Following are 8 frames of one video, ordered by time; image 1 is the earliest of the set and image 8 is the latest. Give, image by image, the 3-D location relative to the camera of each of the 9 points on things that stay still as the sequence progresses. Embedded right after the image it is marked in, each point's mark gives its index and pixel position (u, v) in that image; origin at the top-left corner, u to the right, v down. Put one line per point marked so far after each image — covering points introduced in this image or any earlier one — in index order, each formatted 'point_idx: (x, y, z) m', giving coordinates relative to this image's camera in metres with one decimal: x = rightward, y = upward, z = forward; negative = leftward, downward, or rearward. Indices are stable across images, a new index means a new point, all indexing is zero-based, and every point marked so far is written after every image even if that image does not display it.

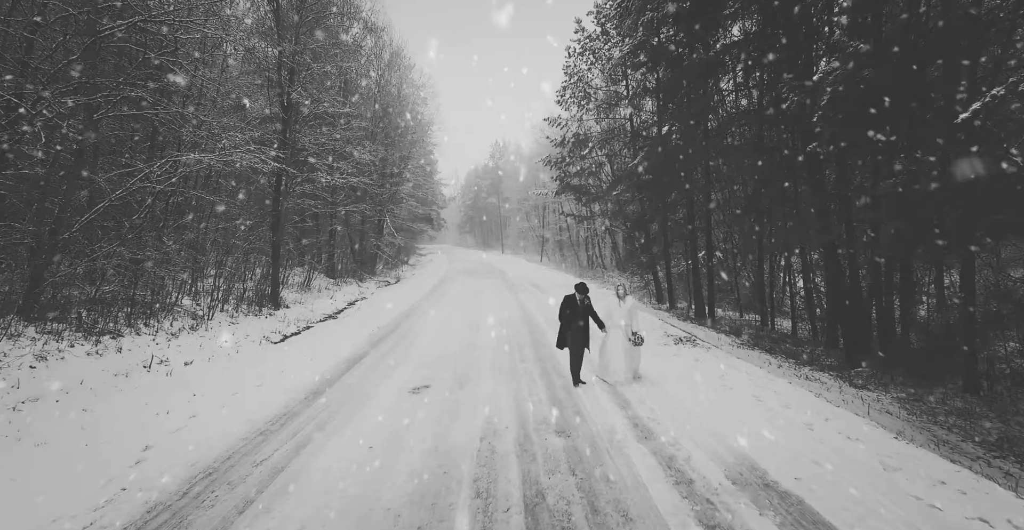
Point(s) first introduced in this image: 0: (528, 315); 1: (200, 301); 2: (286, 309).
0: (+0.4, -1.4, +11.2) m
1: (-6.8, -0.8, +9.7) m
2: (-5.8, -1.1, +11.4) m
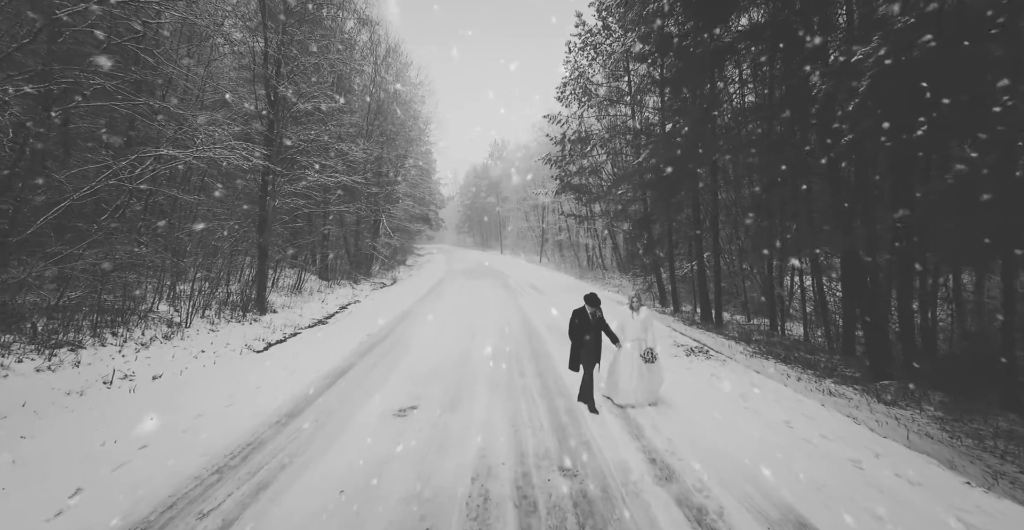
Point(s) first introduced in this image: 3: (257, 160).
0: (+0.4, -1.5, +10.7) m
1: (-6.8, -0.9, +9.1) m
2: (-5.8, -1.2, +10.9) m
3: (-6.0, +2.4, +10.3) m
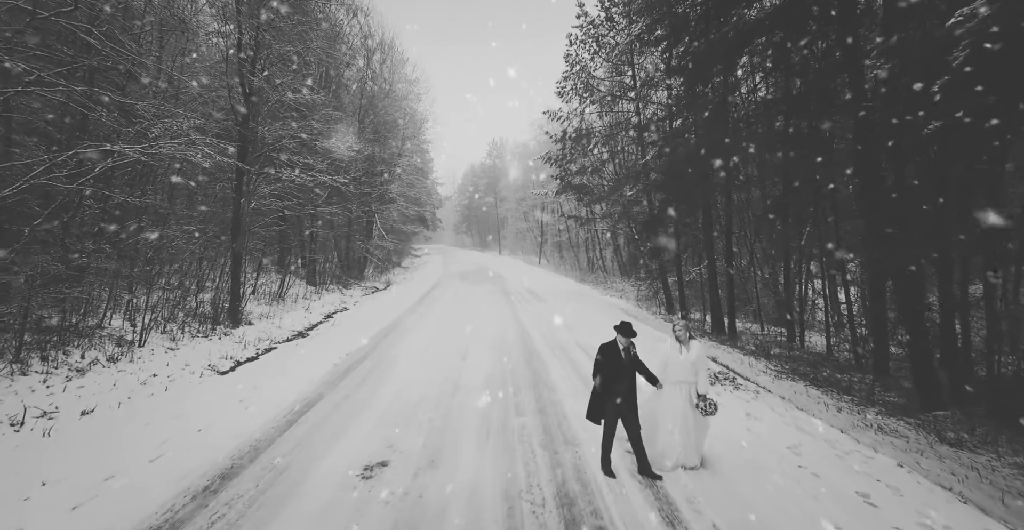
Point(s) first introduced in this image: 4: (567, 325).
0: (+0.3, -1.6, +9.8) m
1: (-6.9, -1.0, +8.2) m
2: (-5.9, -1.4, +10.0) m
3: (-6.0, +2.3, +9.4) m
4: (+1.4, -1.6, +11.1) m
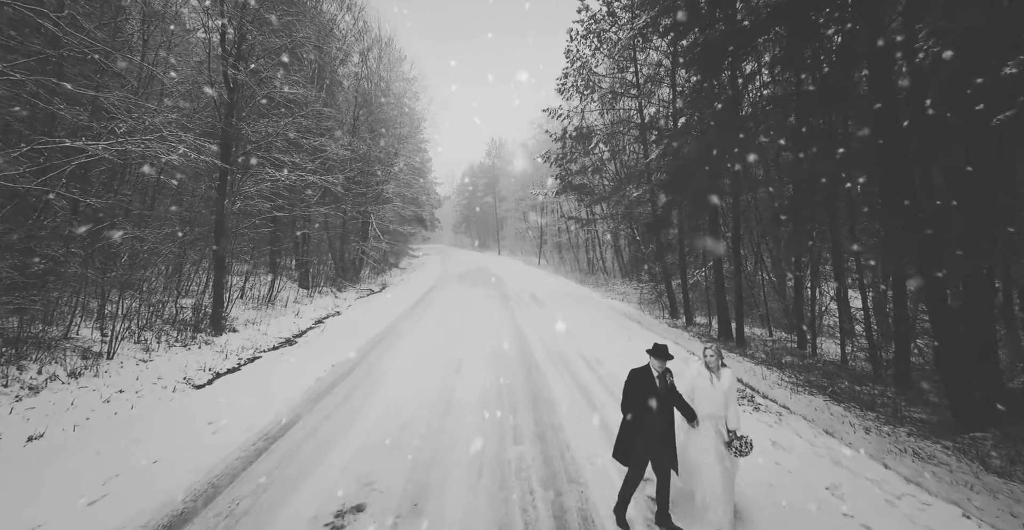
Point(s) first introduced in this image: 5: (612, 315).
0: (+0.3, -1.7, +9.3) m
1: (-6.9, -1.1, +7.7) m
2: (-5.9, -1.5, +9.5) m
3: (-6.1, +2.2, +8.9) m
4: (+1.3, -1.7, +10.6) m
5: (+3.0, -1.5, +13.3) m
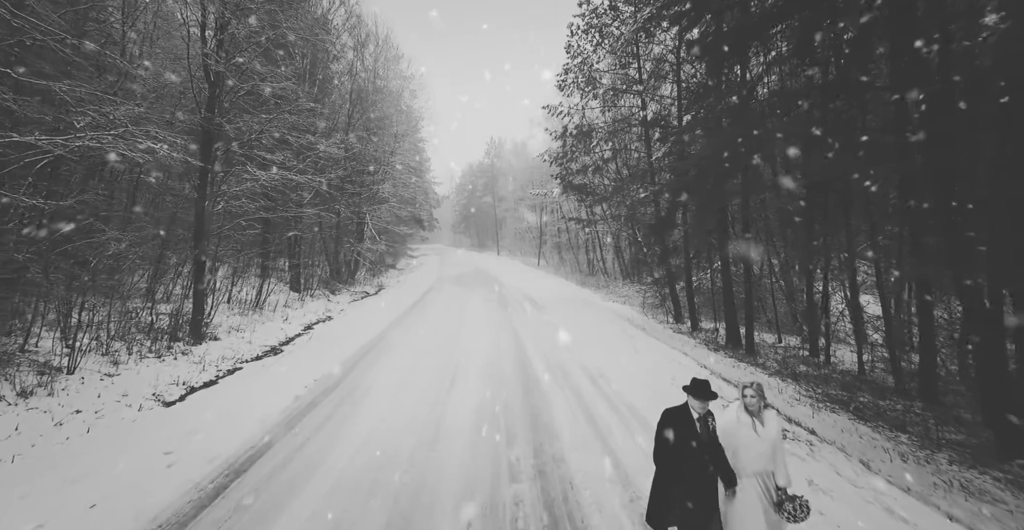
0: (+0.2, -1.8, +8.7) m
1: (-7.0, -1.2, +7.2) m
2: (-6.0, -1.5, +8.9) m
3: (-6.1, +2.1, +8.4) m
4: (+1.3, -1.8, +10.1) m
5: (+2.9, -1.6, +12.8) m
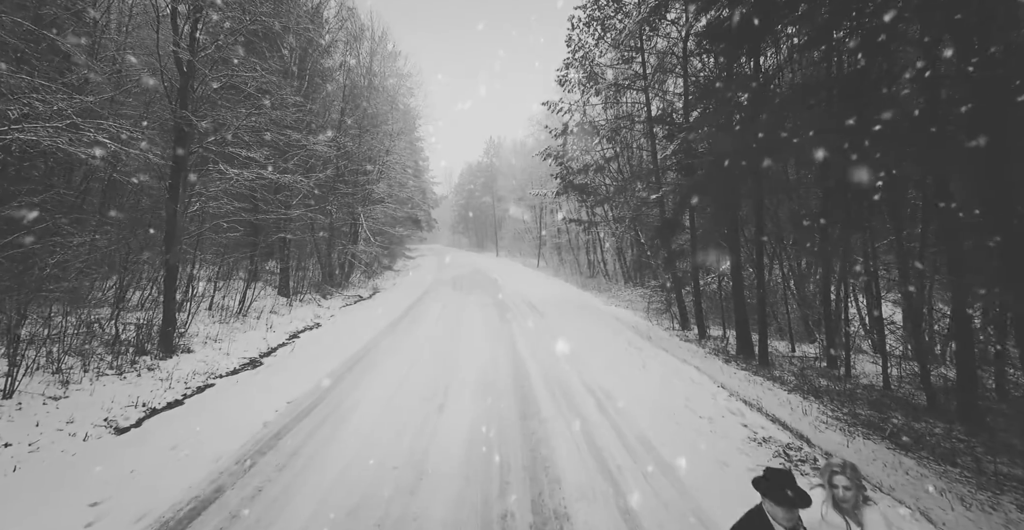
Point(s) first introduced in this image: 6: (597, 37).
0: (+0.2, -1.9, +8.1) m
1: (-7.0, -1.3, +6.5) m
2: (-6.0, -1.7, +8.2) m
3: (-6.2, +2.0, +7.7) m
4: (+1.2, -1.9, +9.4) m
5: (+2.9, -1.7, +12.1) m
6: (+2.8, +7.4, +14.5) m
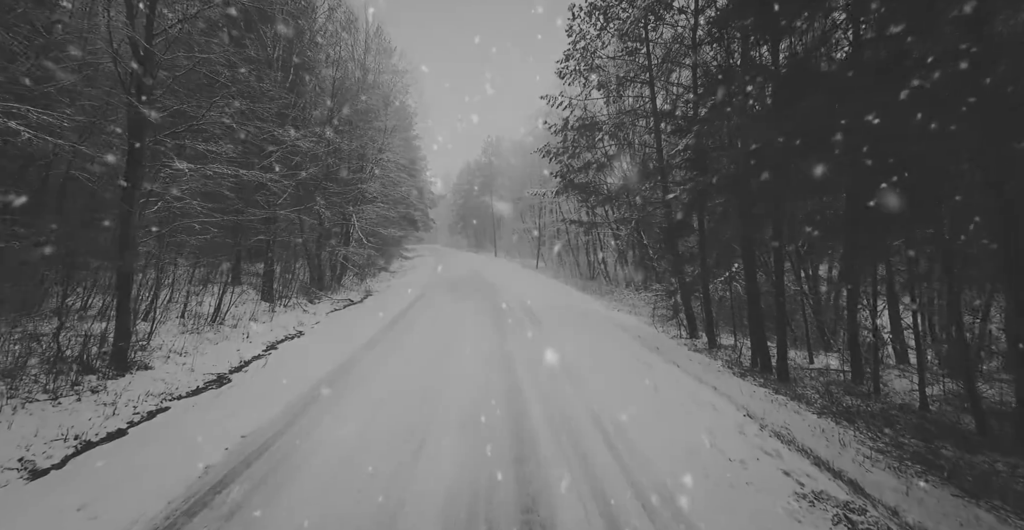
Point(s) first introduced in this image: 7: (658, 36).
0: (+0.1, -2.0, +7.2) m
1: (-7.1, -1.4, +5.6) m
2: (-6.1, -1.8, +7.3) m
3: (-6.3, +1.9, +6.8) m
4: (+1.1, -2.0, +8.5) m
5: (+2.8, -1.8, +11.2) m
6: (+2.7, +7.3, +13.7) m
7: (+4.5, +7.0, +13.6) m
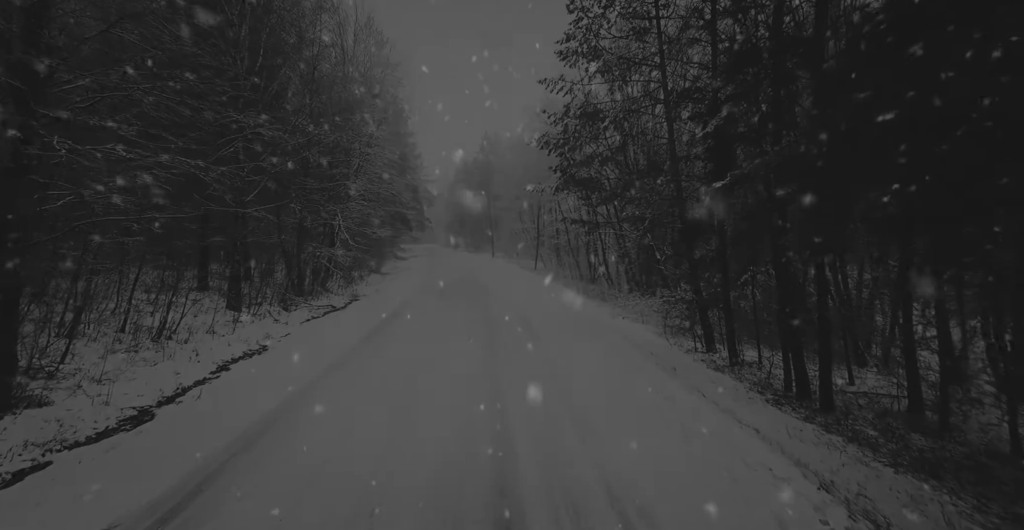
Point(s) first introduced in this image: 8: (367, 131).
0: (0.0, -2.2, +5.7) m
1: (-7.2, -1.6, +4.0) m
2: (-6.3, -1.9, +5.8) m
3: (-6.4, +1.7, +5.2) m
4: (+1.0, -2.1, +7.0) m
5: (+2.6, -2.0, +9.7) m
6: (+2.6, +7.2, +12.1) m
7: (+4.3, +6.9, +12.0) m
8: (-6.4, +5.8, +19.6) m
